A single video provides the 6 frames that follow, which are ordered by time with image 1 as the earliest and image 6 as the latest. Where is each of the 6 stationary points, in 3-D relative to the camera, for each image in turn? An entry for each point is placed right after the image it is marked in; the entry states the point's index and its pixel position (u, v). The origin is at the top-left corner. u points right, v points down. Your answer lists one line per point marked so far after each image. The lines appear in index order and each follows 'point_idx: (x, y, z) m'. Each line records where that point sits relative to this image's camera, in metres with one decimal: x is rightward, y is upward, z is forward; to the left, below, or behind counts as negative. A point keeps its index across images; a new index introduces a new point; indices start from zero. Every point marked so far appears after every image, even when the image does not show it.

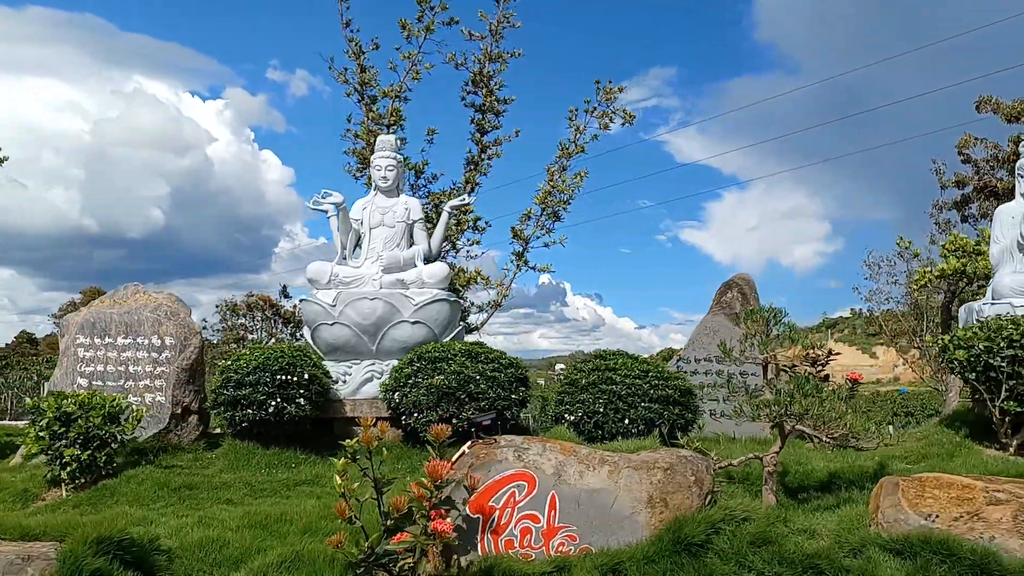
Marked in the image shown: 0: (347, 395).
0: (-1.4, -0.9, +7.4) m
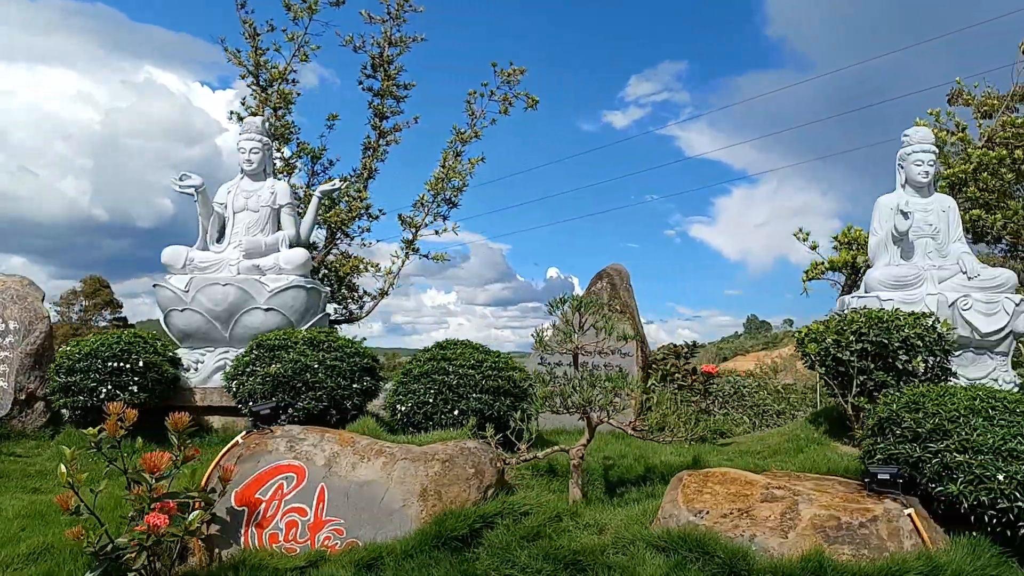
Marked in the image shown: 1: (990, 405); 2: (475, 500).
0: (-2.6, -0.8, +7.2) m
1: (+2.4, -0.6, +4.4) m
2: (-0.2, -1.1, +4.6) m
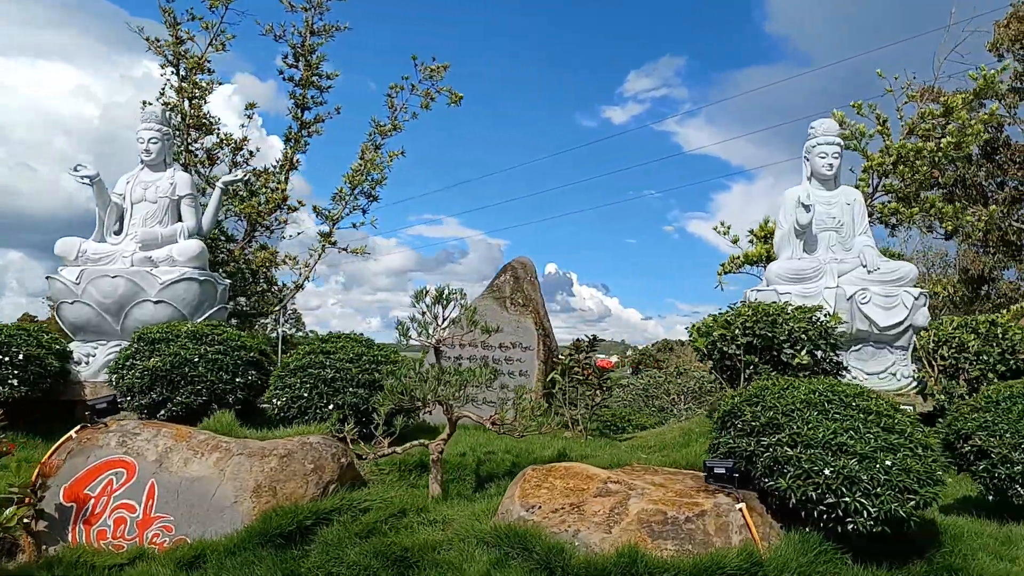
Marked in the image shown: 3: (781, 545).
0: (-3.5, -0.7, +7.1) m
1: (+1.5, -0.5, +4.3) m
2: (-1.0, -1.1, +4.5) m
3: (+1.3, -1.2, +4.0) m
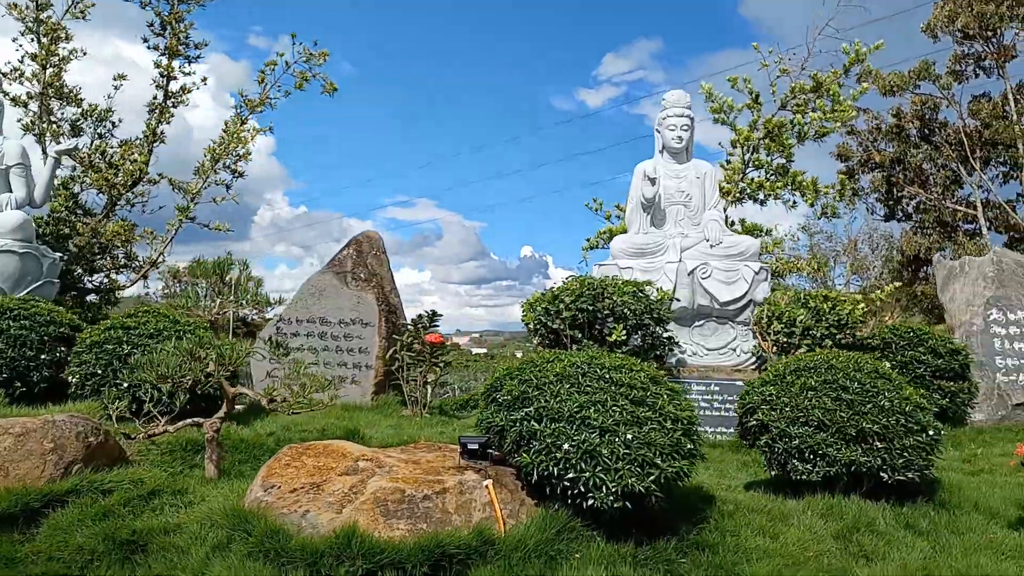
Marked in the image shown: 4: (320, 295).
0: (-4.8, -0.5, +6.8) m
1: (+0.3, -0.4, +4.1) m
2: (-2.2, -0.9, +4.2) m
3: (+0.1, -1.1, +3.9) m
4: (-1.6, 0.0, +7.3) m
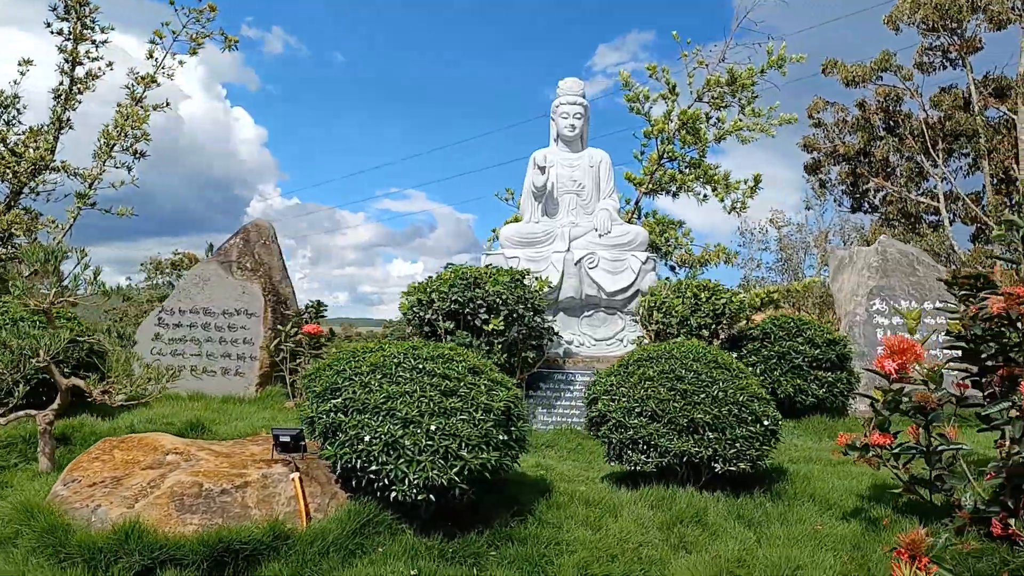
0: (-5.7, -0.4, +6.6) m
1: (-0.5, -0.3, +4.1) m
2: (-3.1, -0.9, +4.1) m
3: (-0.8, -1.0, +3.8) m
4: (-2.5, 0.0, +7.1) m
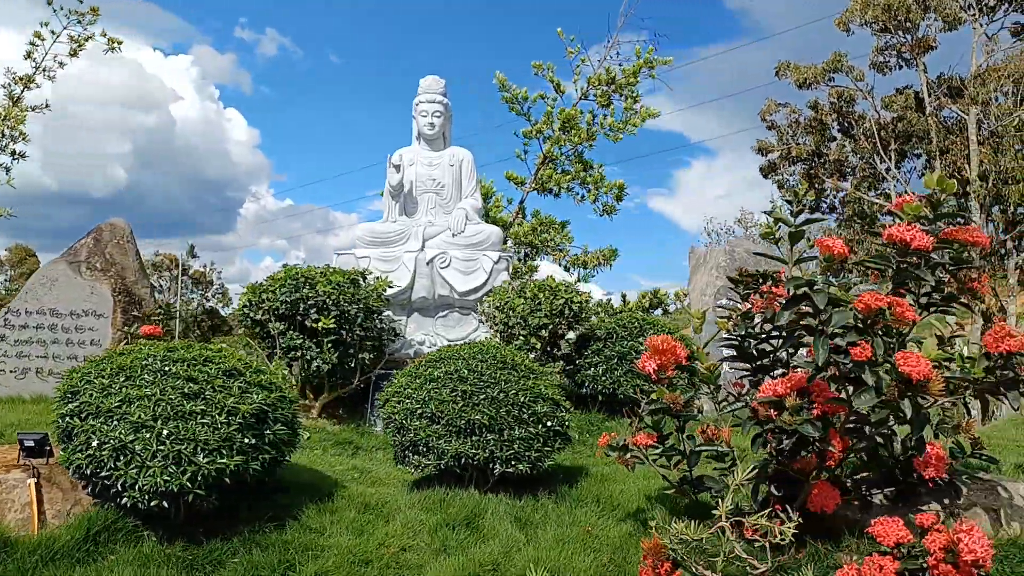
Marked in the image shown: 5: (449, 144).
0: (-6.8, -0.5, +6.4) m
1: (-1.6, -0.3, +4.0) m
2: (-4.2, -0.9, +4.0) m
3: (-1.9, -1.0, +3.7) m
4: (-3.7, 0.0, +7.0) m
5: (-0.5, +1.2, +7.6) m
